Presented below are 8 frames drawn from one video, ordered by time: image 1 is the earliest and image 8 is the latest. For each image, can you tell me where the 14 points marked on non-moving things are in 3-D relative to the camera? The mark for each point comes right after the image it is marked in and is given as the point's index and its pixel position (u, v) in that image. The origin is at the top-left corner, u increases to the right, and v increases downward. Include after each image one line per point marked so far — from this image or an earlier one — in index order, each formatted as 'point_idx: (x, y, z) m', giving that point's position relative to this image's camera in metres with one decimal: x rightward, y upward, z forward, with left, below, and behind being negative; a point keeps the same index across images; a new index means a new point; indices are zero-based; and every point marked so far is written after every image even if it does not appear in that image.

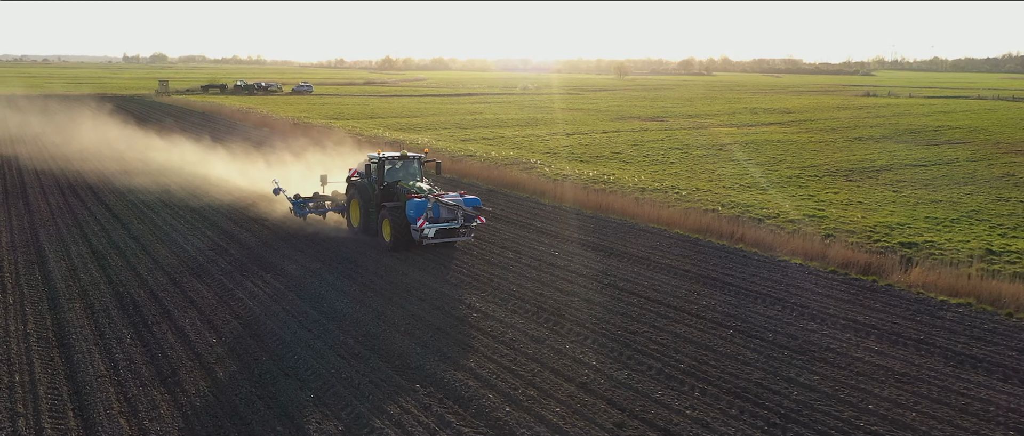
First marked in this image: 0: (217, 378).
0: (-2.3, -1.2, +6.5) m
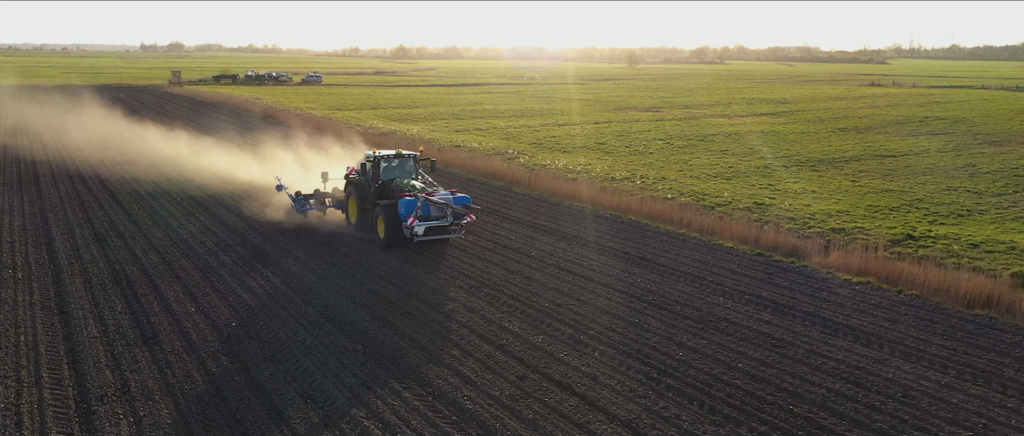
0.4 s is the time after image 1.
0: (-3.0, -1.1, +7.7) m
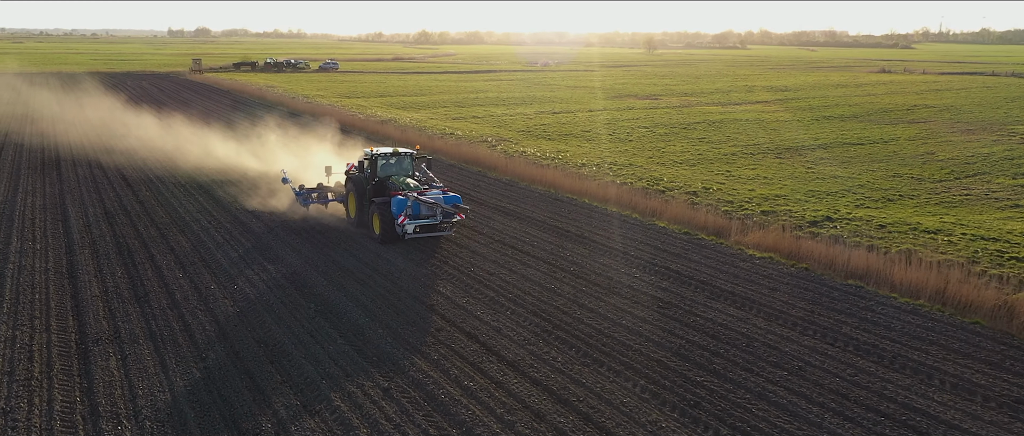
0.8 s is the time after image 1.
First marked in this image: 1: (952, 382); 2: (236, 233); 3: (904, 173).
0: (-3.8, -0.8, +9.3) m
1: (+3.9, -1.4, +7.0) m
2: (-4.1, -0.1, +12.5) m
3: (+8.5, +1.0, +18.1) m
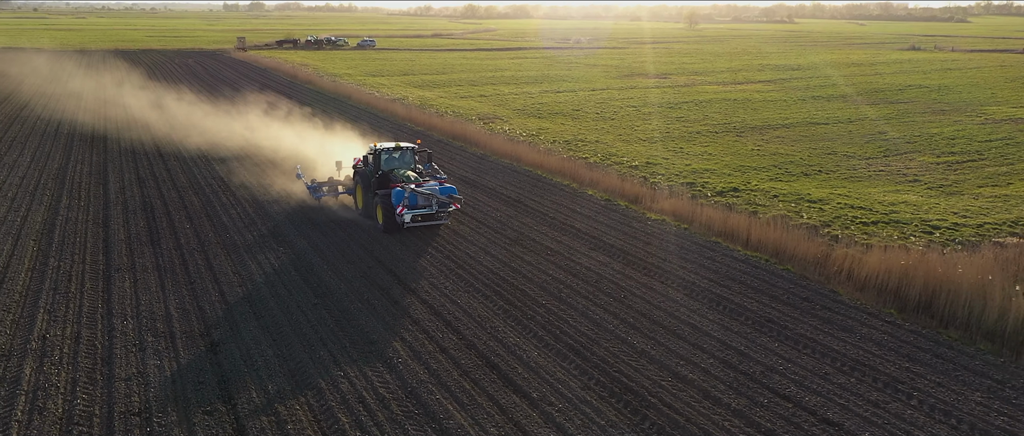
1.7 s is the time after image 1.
0: (-4.8, -0.3, +12.1) m
1: (+2.6, -1.0, +9.4) m
2: (-5.0, +0.5, +15.3) m
3: (+8.0, +1.6, +20.1) m
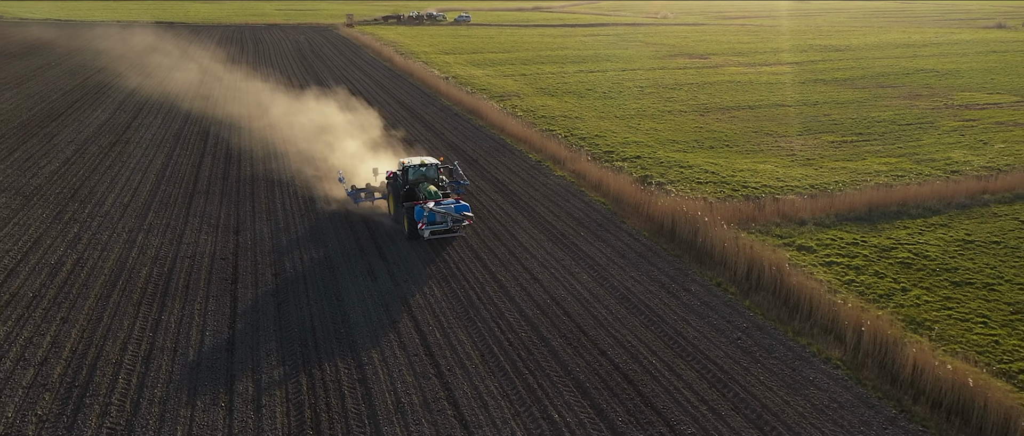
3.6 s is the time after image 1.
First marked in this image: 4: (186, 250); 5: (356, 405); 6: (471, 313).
0: (-6.2, +0.9, +19.0) m
1: (+0.7, -0.2, +15.3) m
2: (-5.9, +1.9, +22.2) m
3: (+7.7, +2.7, +25.0) m
4: (-5.5, -0.5, +14.1) m
5: (-1.7, -2.1, +9.2) m
6: (-0.6, -1.3, +11.7) m
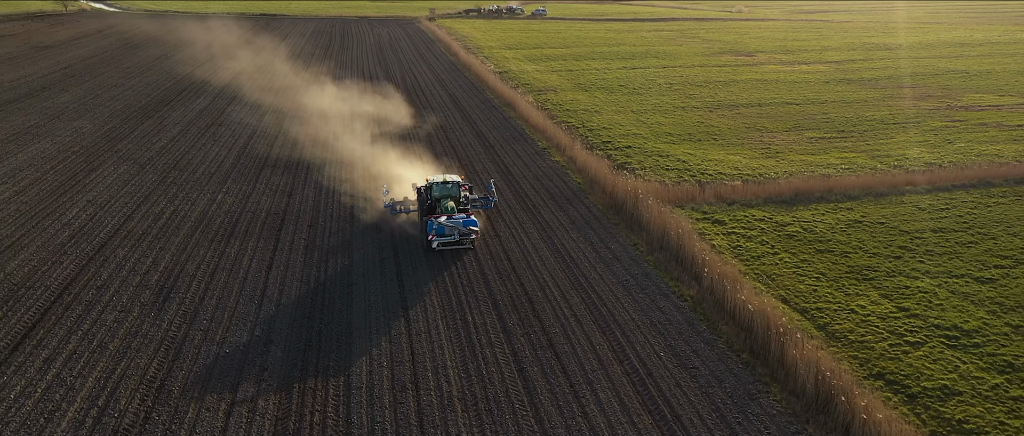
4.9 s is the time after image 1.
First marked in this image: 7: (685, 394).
0: (-6.1, +1.8, +24.0) m
1: (+0.4, +0.4, +19.5) m
2: (-5.4, +2.8, +27.1) m
3: (+8.5, +3.1, +28.3) m
4: (-5.9, +0.3, +19.1) m
5: (-2.8, -1.5, +13.8) m
6: (-1.4, -0.7, +16.1) m
7: (+2.3, -2.3, +11.0) m
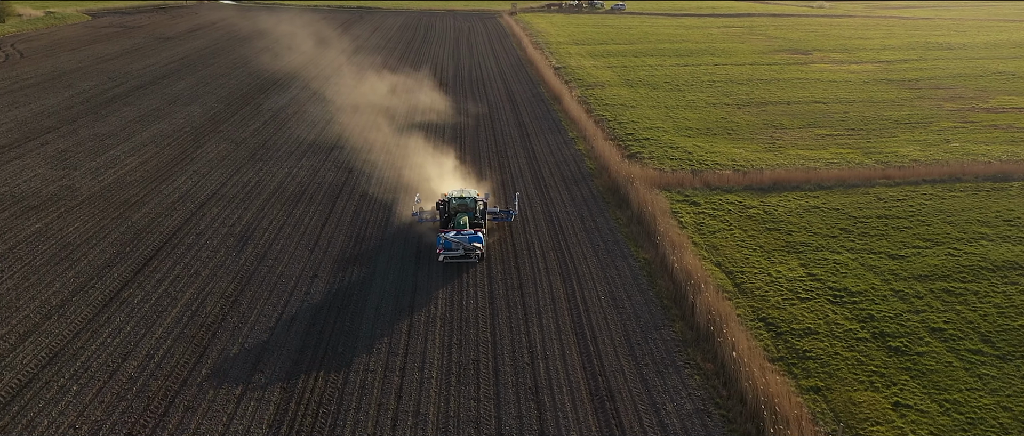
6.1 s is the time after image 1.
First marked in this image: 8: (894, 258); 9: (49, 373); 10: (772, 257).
0: (-5.0, +2.7, +28.6) m
1: (+0.8, +1.0, +23.4) m
2: (-3.9, +3.7, +31.6) m
3: (+10.0, +3.6, +31.2) m
4: (-5.5, +1.2, +23.7) m
5: (-3.0, -0.8, +18.1) m
6: (-1.3, -0.1, +20.2) m
7: (+1.7, -1.9, +14.8) m
8: (+8.2, -0.9, +17.8) m
9: (-7.2, -2.4, +12.9) m
10: (+5.6, -0.8, +17.8) m
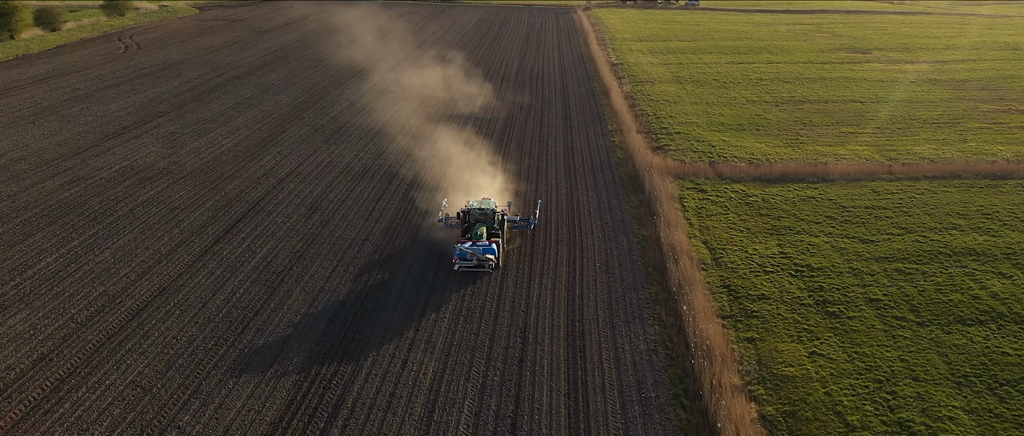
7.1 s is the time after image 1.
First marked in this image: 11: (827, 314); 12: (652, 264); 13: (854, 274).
0: (-3.3, +3.5, +32.3) m
1: (+1.9, +1.6, +26.6) m
2: (-1.8, +4.5, +35.2) m
3: (+11.9, +3.9, +33.4) m
4: (-4.3, +1.9, +27.5) m
5: (-2.5, -0.2, +21.8) m
6: (-0.6, +0.5, +23.7) m
7: (+1.8, -1.4, +18.0) m
8: (+8.6, -0.6, +20.3) m
9: (-7.2, -1.7, +17.0) m
10: (+6.0, -0.5, +20.6) m
11: (+6.2, -1.9, +16.5) m
12: (+3.2, -1.1, +19.0) m
13: (+7.6, -1.2, +18.4) m
